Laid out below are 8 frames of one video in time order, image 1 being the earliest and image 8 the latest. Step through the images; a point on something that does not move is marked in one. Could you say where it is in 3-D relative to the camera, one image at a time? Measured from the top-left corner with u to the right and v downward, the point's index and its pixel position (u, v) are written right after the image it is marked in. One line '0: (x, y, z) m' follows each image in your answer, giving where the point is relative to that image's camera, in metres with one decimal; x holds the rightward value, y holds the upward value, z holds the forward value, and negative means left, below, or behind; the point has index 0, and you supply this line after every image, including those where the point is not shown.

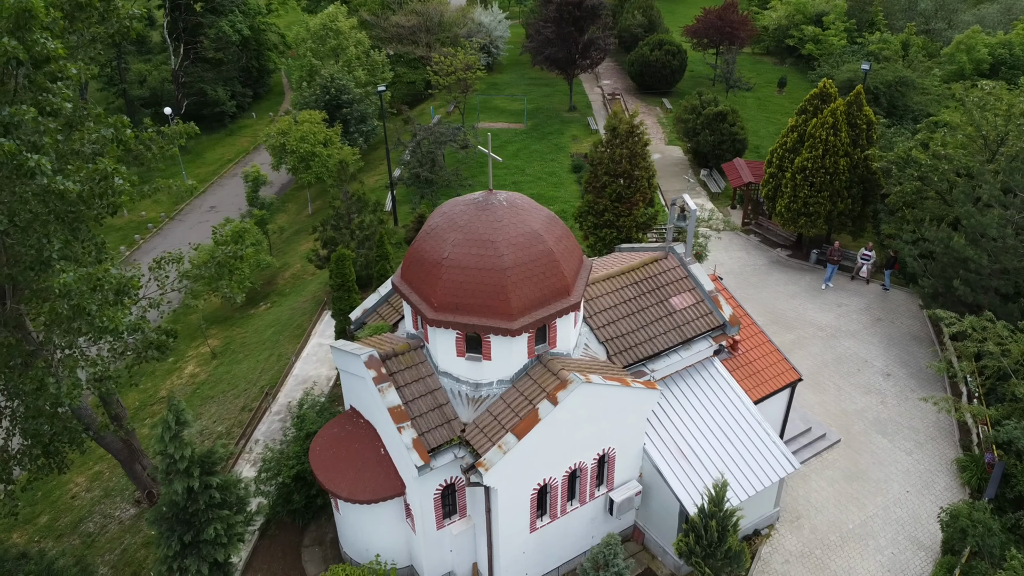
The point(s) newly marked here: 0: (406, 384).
0: (-2.3, -2.1, +18.0) m
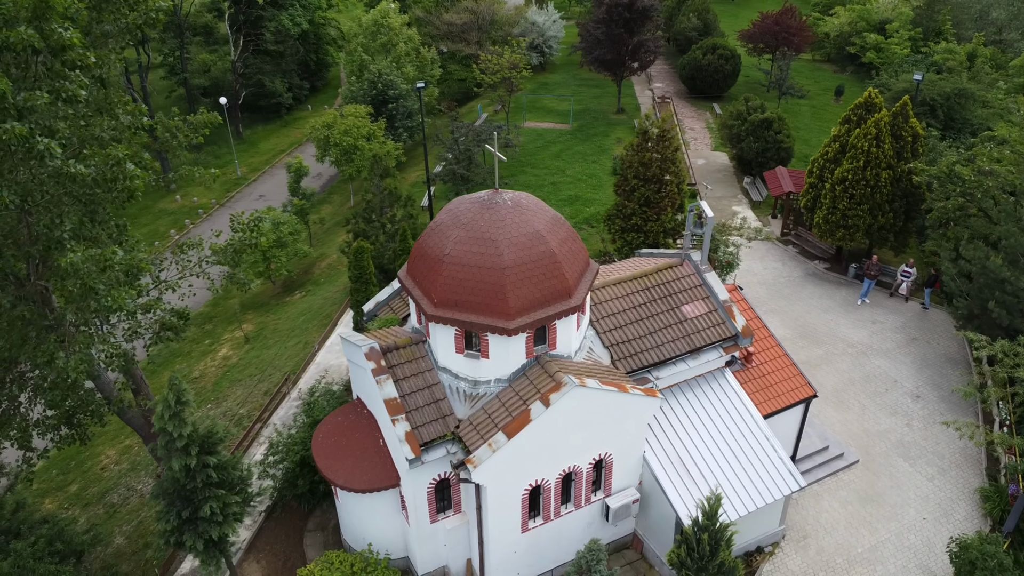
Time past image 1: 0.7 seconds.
0: (-2.4, -2.0, +18.3) m
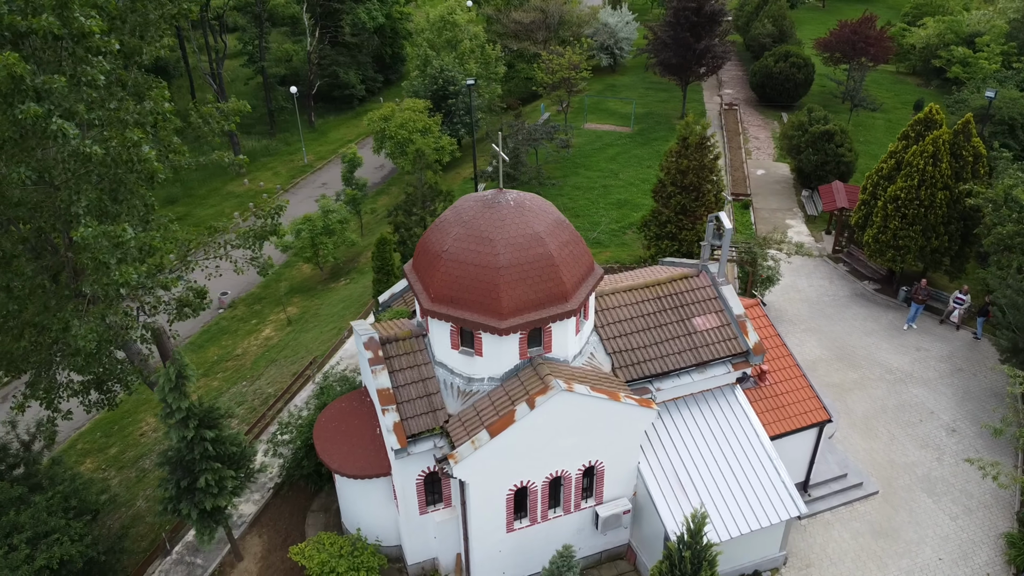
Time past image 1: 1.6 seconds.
0: (-2.5, -1.9, +18.6) m
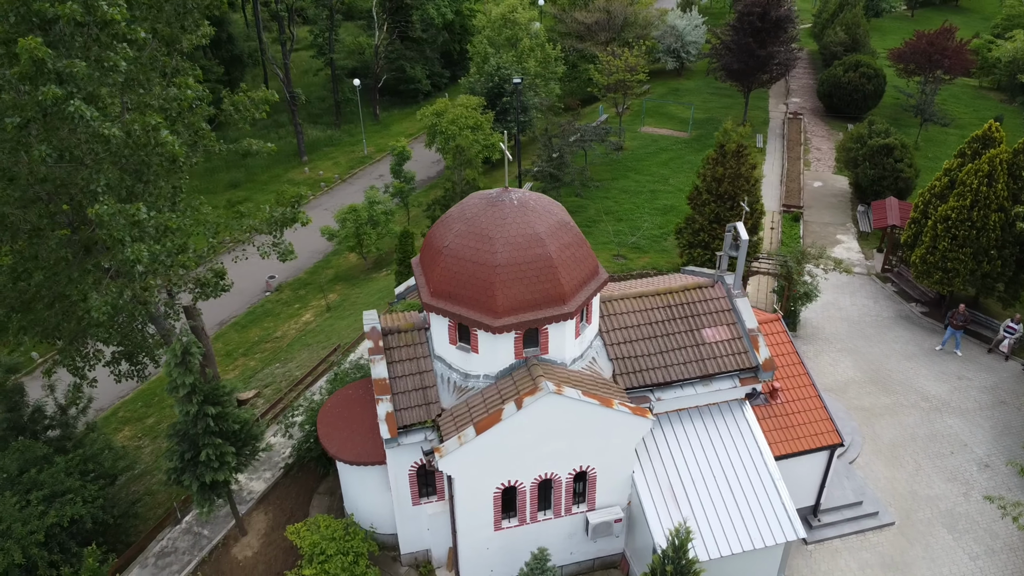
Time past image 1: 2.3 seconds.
0: (-2.6, -1.7, +18.8) m
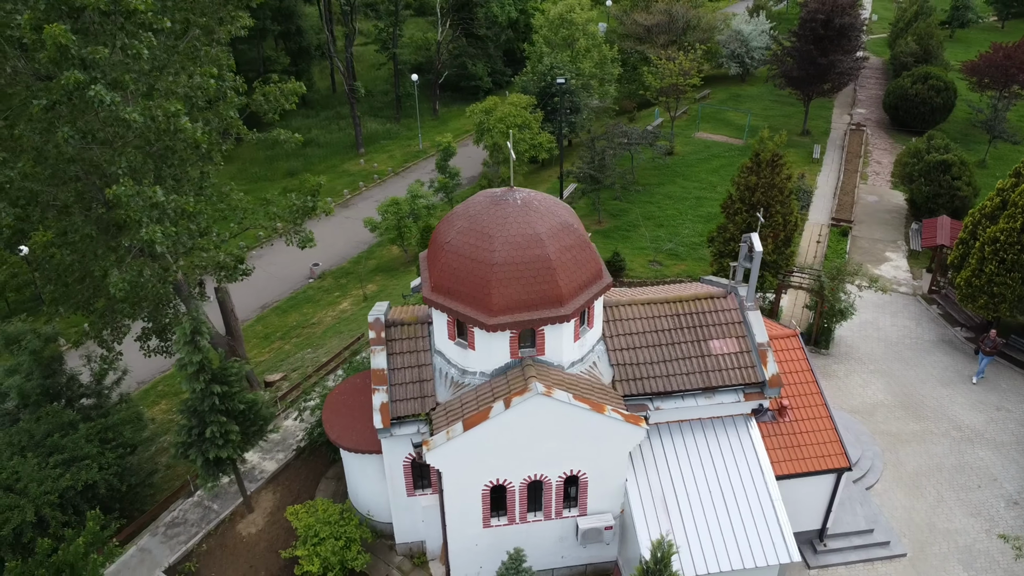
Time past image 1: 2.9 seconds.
0: (-2.6, -1.5, +19.1) m
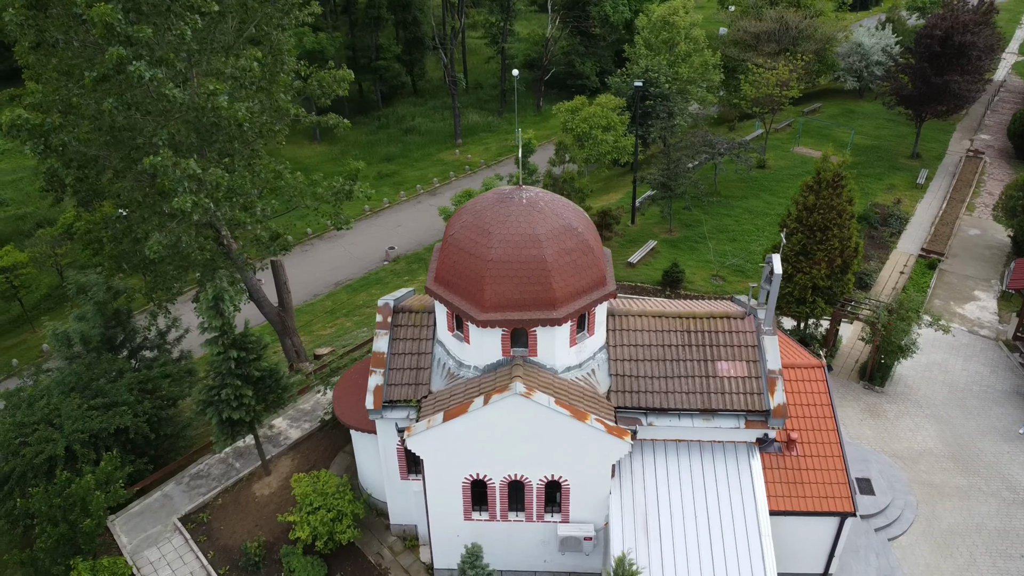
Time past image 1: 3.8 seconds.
0: (-2.6, -1.2, +19.5) m
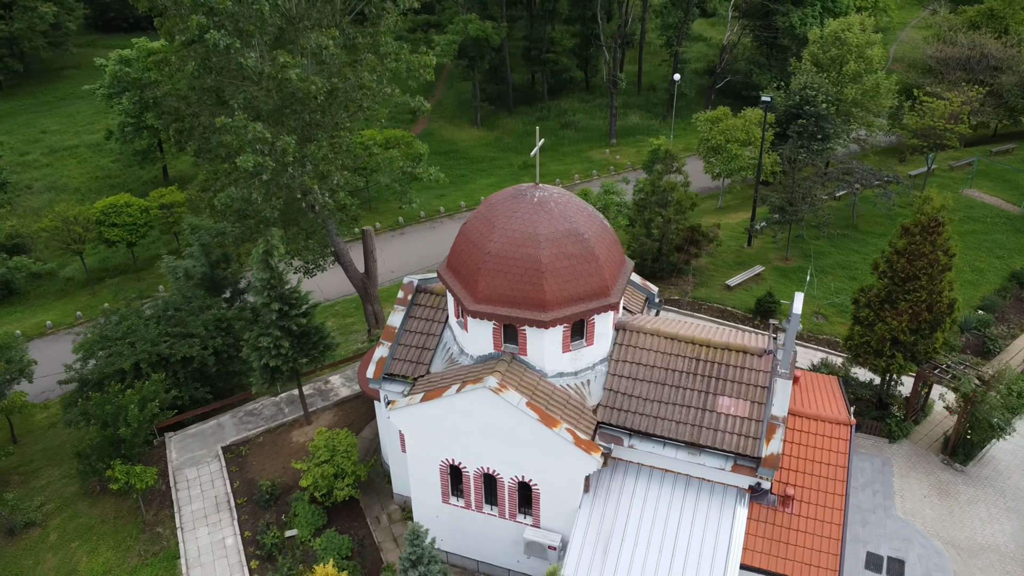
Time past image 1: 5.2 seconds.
0: (-2.3, -0.7, +20.2) m
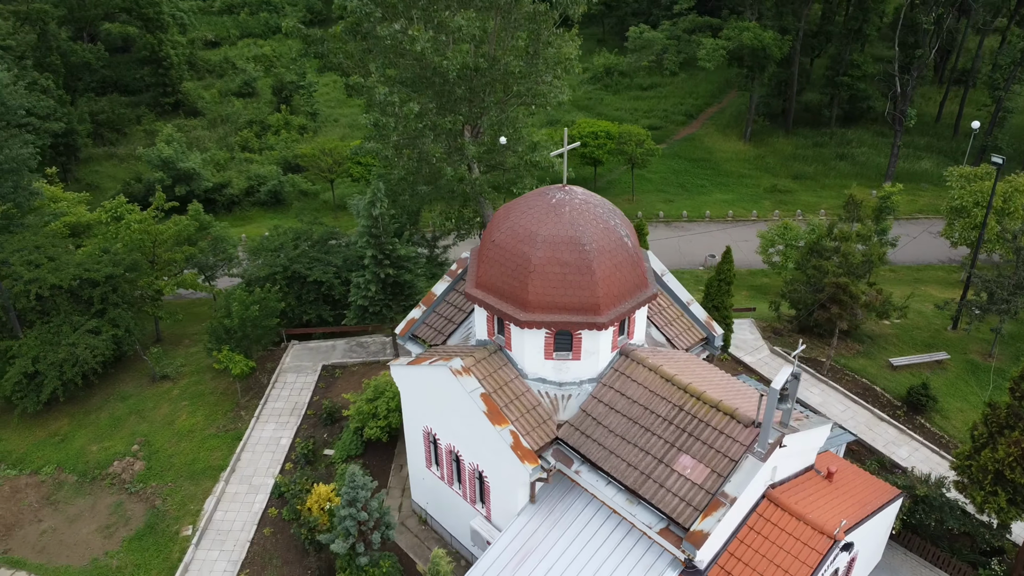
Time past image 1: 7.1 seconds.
0: (-1.4, -0.1, +21.0) m
